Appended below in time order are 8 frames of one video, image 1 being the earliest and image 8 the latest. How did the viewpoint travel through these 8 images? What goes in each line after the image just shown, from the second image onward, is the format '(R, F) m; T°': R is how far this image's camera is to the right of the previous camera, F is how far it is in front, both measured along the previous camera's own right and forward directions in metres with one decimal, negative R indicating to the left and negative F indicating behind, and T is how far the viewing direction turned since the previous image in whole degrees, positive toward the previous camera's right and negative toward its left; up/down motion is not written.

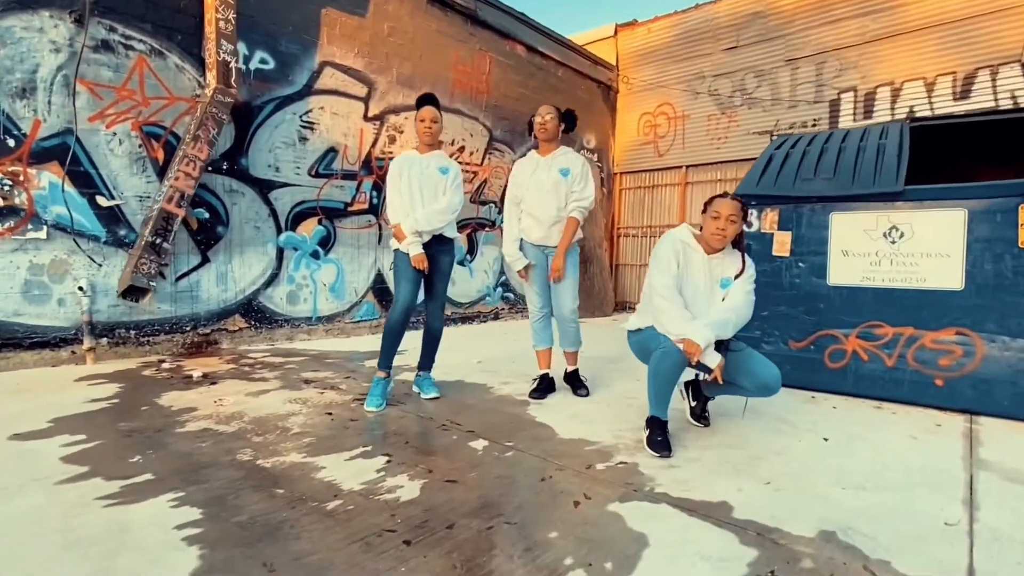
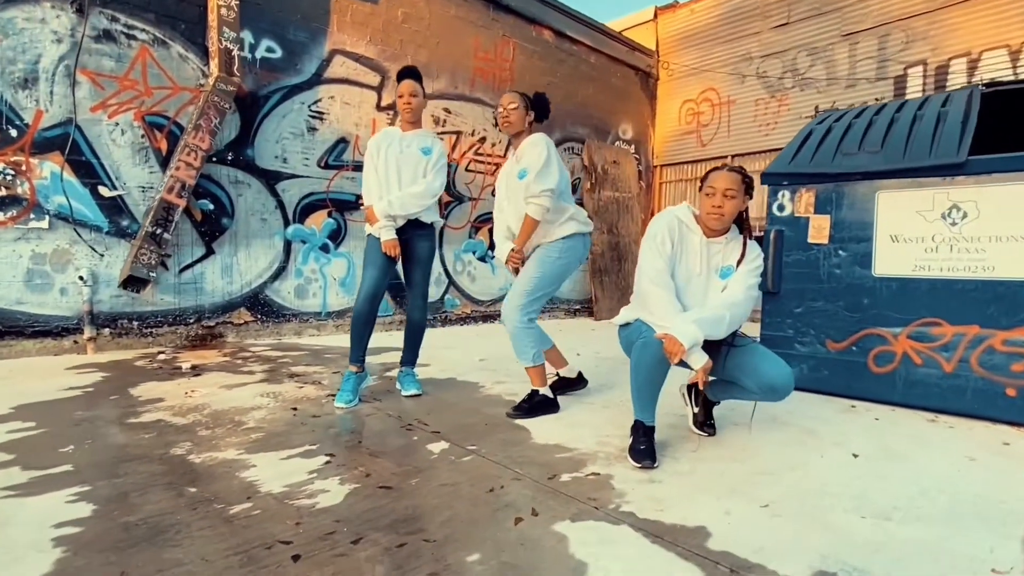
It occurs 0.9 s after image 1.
(+0.4, +0.3) m; -6°
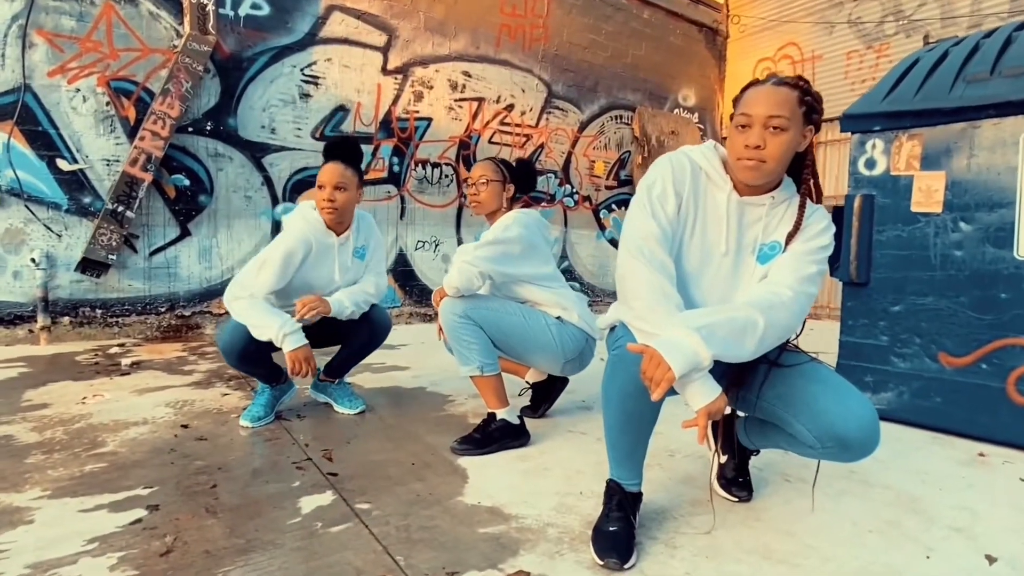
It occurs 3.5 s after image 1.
(+0.4, +0.8) m; -8°
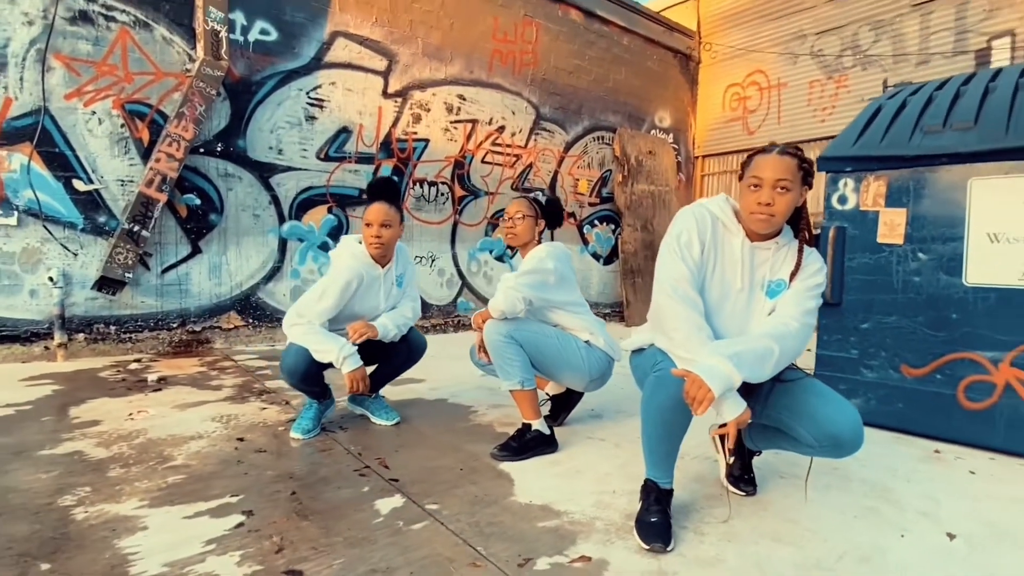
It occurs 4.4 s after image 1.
(-0.3, -0.2) m; +4°
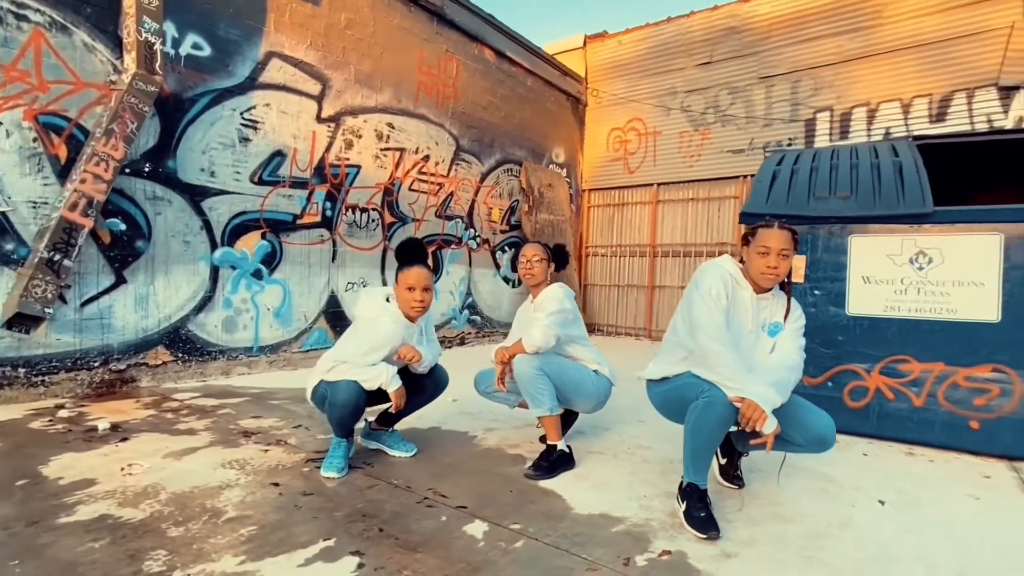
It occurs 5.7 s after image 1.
(-0.8, -0.2) m; +16°
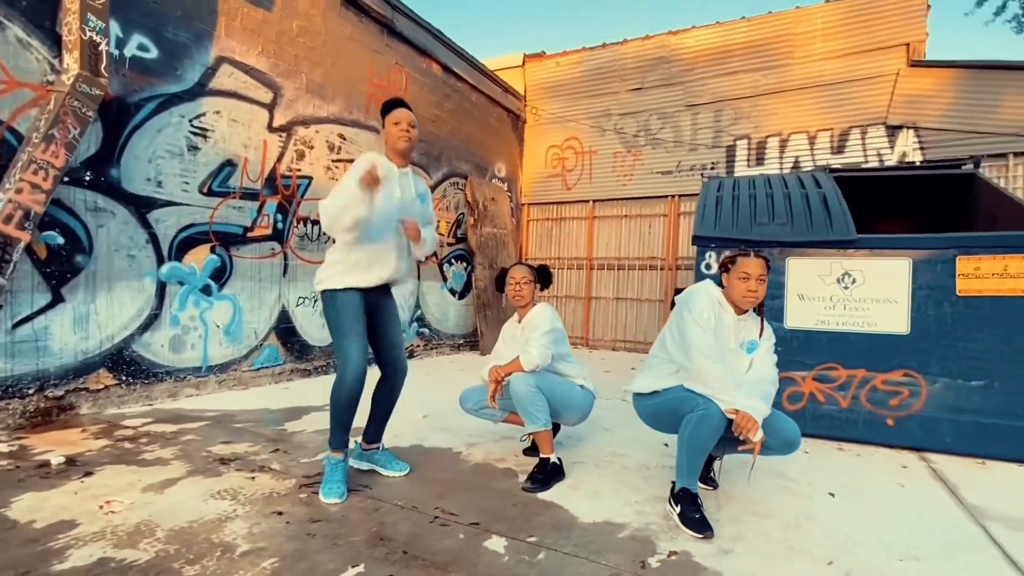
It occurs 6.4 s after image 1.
(-0.4, -0.1) m; +9°
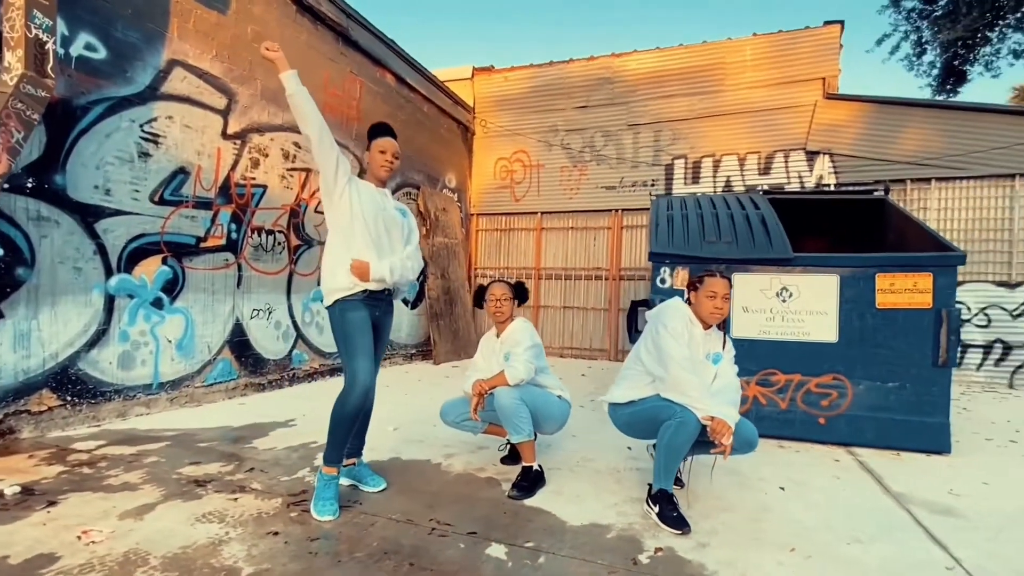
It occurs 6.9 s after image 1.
(-0.3, -0.1) m; +7°
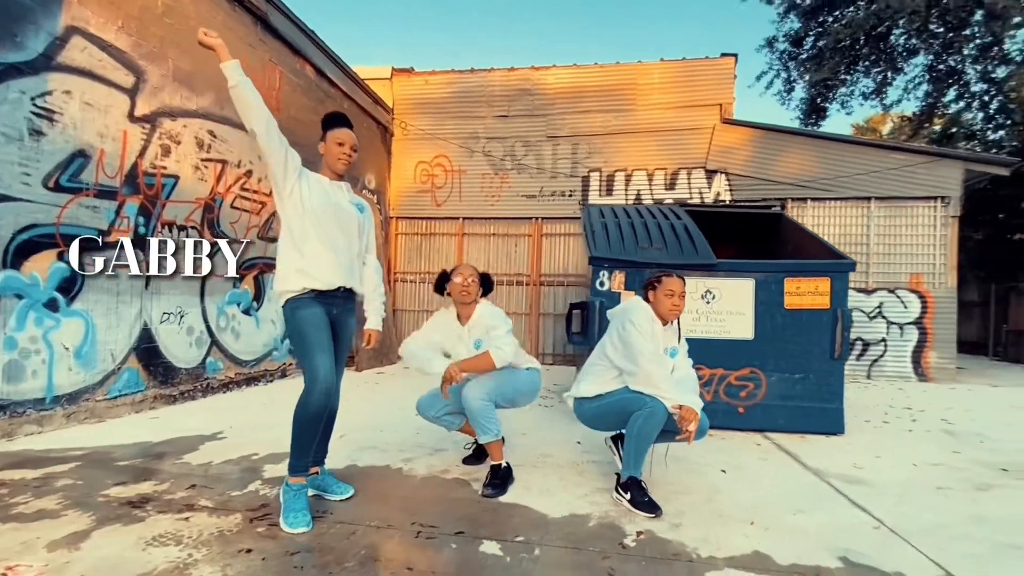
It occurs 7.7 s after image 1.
(-0.4, 0.0) m; +11°
